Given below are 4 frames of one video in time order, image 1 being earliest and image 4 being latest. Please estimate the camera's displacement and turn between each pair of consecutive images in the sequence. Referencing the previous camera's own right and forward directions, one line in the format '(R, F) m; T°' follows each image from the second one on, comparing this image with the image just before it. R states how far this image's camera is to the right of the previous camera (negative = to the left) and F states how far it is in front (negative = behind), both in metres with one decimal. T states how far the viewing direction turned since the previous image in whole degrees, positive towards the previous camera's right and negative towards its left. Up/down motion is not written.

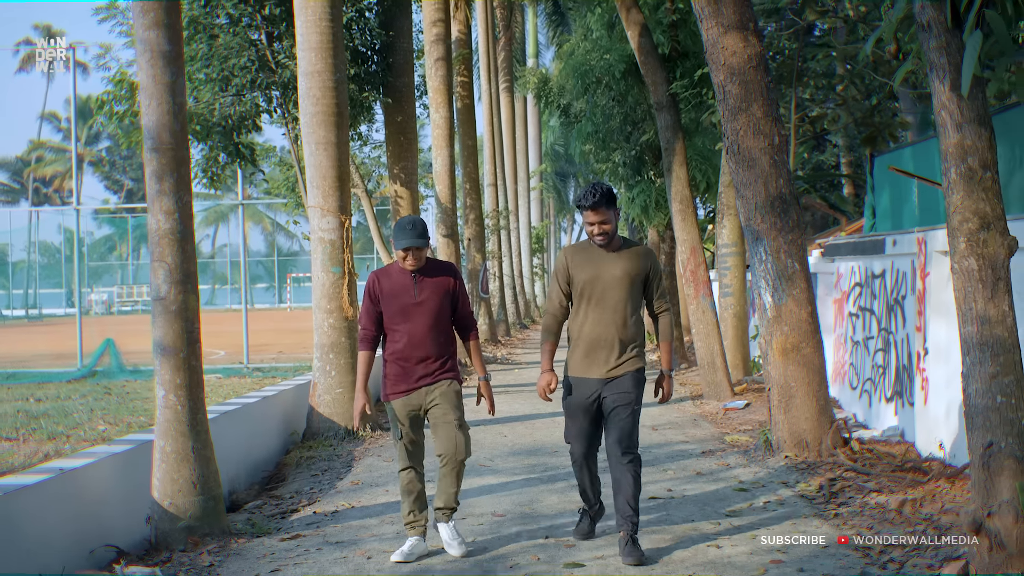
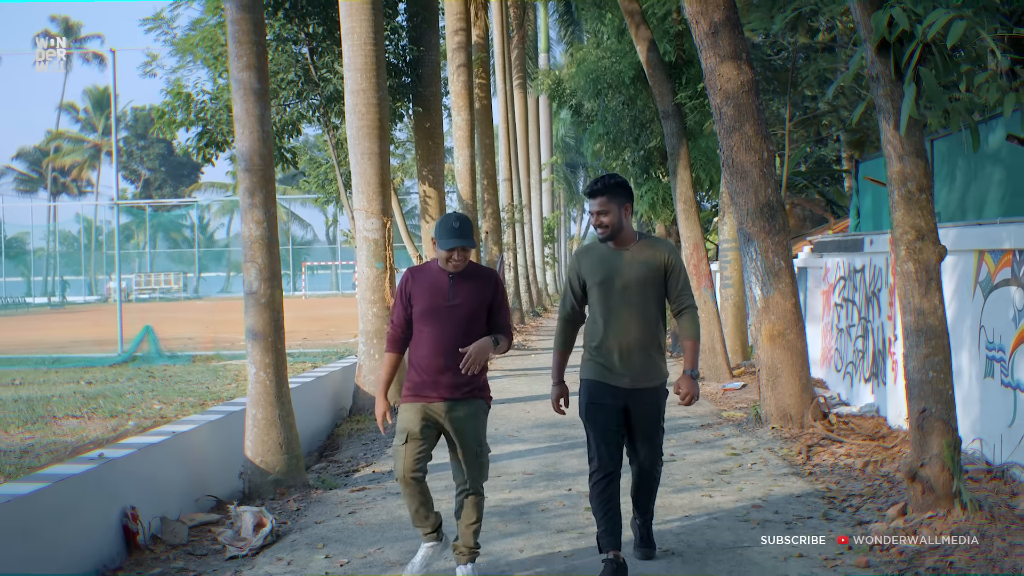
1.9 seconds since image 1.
(-0.2, -1.3) m; -1°
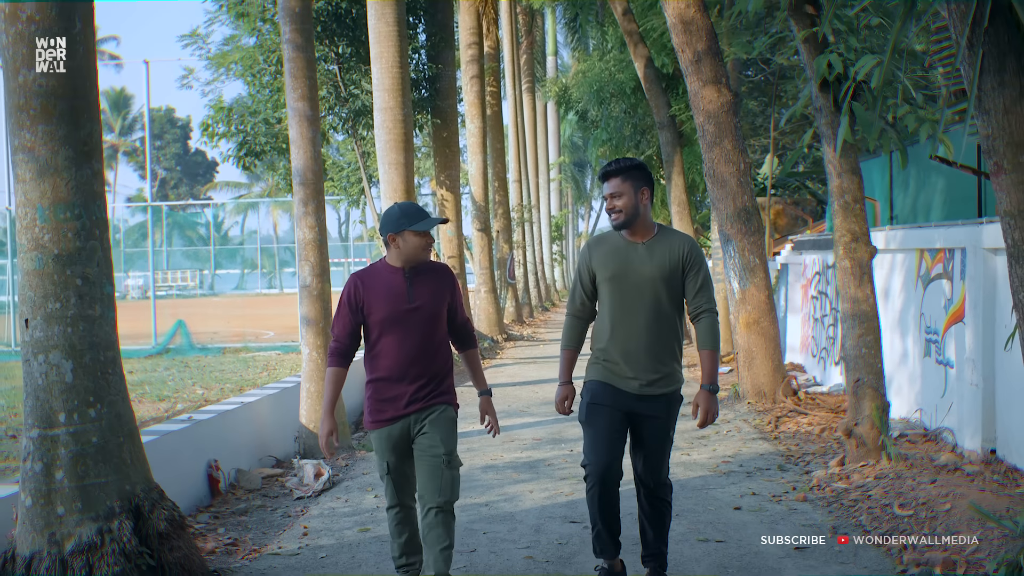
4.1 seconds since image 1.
(0.0, -1.5) m; -1°
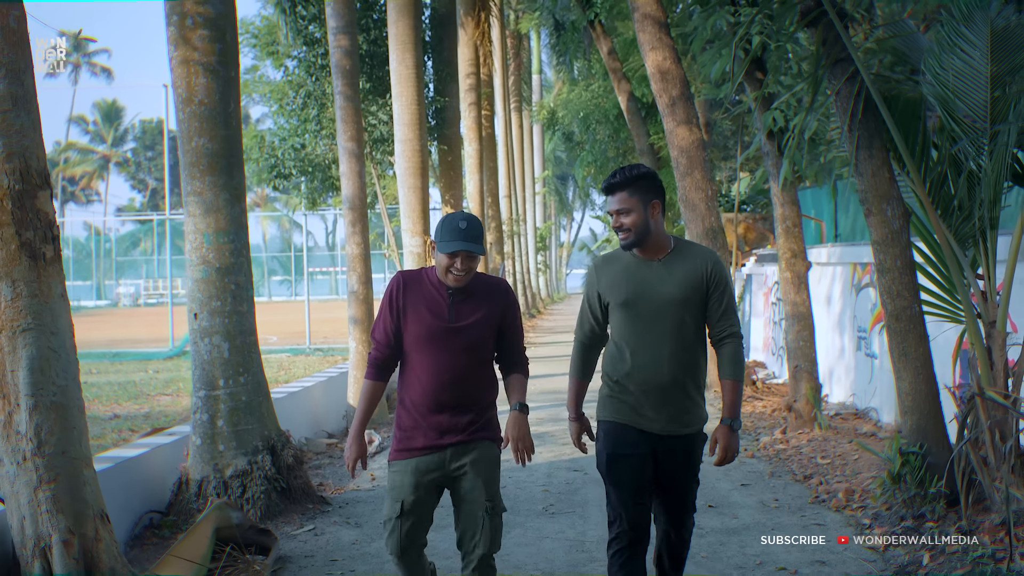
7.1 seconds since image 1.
(-0.3, -2.1) m; +1°
